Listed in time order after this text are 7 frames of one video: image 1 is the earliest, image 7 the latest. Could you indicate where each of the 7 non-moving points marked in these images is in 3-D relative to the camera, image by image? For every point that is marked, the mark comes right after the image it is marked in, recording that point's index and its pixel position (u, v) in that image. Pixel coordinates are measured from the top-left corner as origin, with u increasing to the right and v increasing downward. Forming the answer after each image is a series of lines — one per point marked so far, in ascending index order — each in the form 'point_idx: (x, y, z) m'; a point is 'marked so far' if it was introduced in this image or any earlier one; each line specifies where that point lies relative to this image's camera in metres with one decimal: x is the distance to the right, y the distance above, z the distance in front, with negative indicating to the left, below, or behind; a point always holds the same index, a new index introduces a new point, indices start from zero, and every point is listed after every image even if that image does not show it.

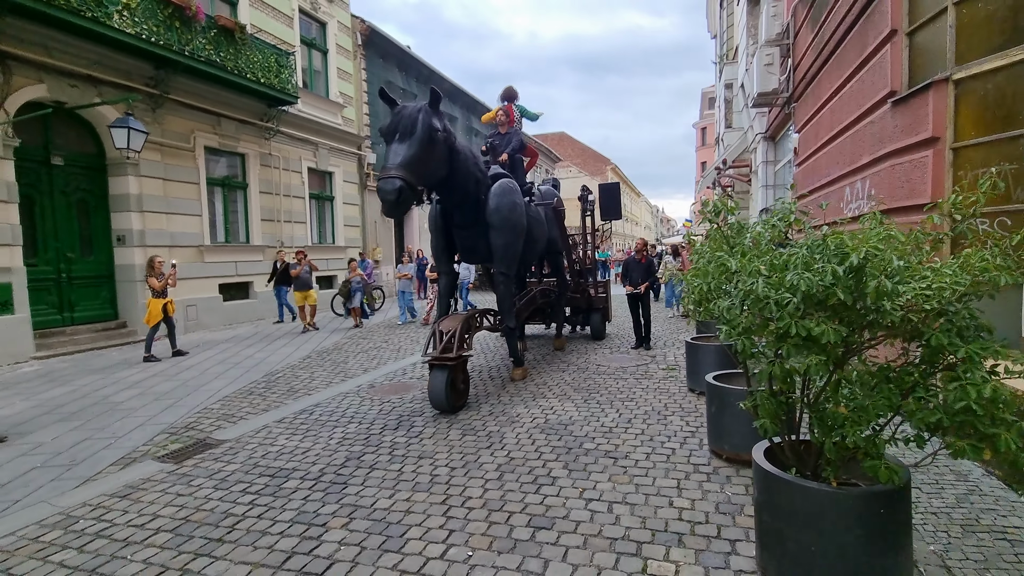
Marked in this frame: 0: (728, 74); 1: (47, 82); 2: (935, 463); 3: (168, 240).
0: (+7.3, +7.2, +16.6) m
1: (-8.0, +3.6, +8.5) m
2: (+2.9, -1.2, +3.3) m
3: (-7.3, +1.0, +10.5) m
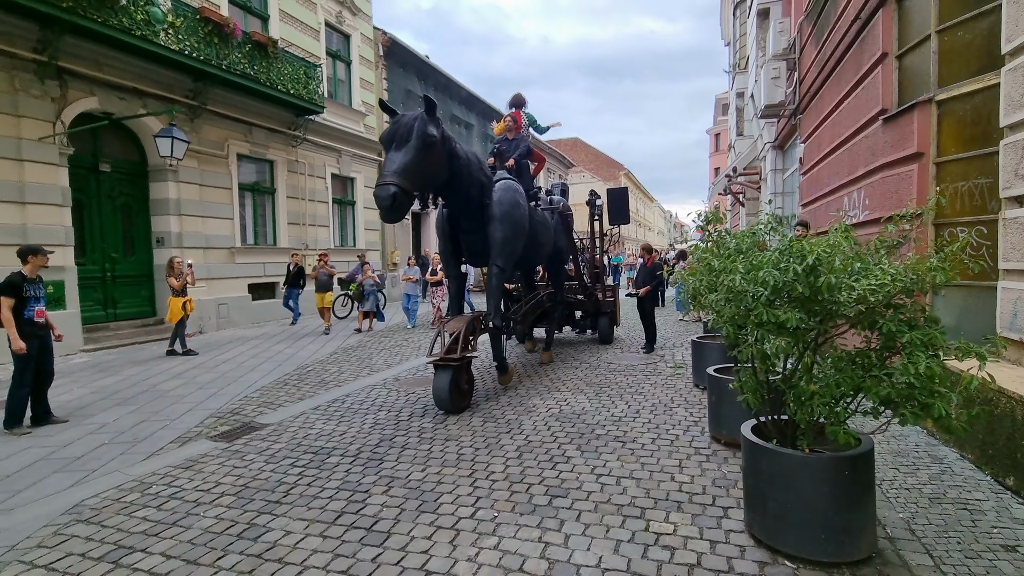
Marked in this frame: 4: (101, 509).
0: (+7.8, +7.1, +16.9) m
1: (-7.7, +3.6, +9.1) m
2: (+3.0, -1.2, +3.7) m
3: (-7.0, +1.0, +11.1) m
4: (-3.0, -1.6, +3.6) m
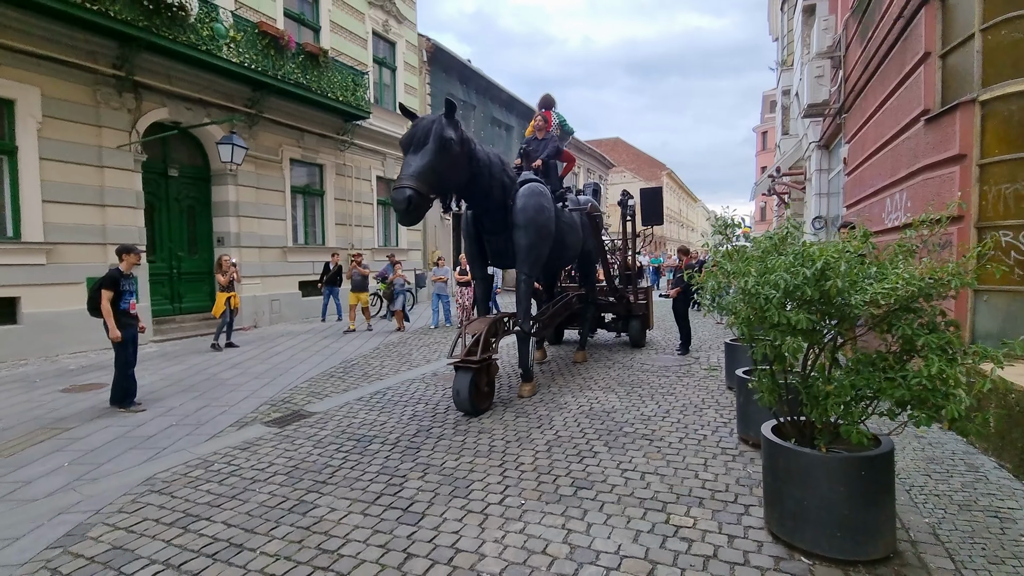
0: (+9.2, +7.0, +16.4) m
1: (-7.0, +3.7, +9.9) m
2: (+3.2, -1.3, +3.6) m
3: (-6.1, +1.1, +11.9) m
4: (-2.8, -1.6, +4.0) m
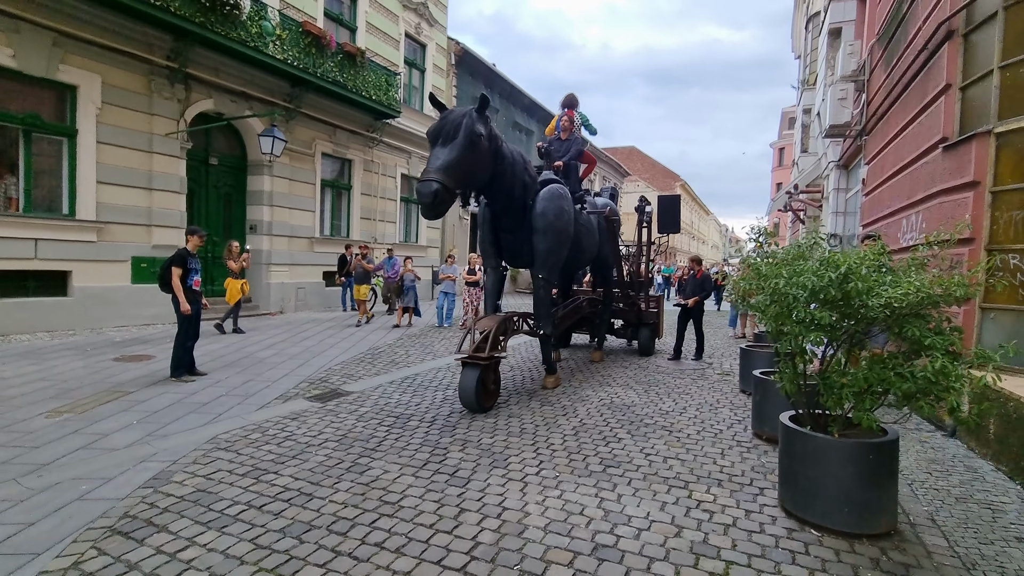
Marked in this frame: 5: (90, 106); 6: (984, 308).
0: (+10.1, +6.4, +16.7) m
1: (-6.3, +4.0, +10.4) m
2: (+3.5, -1.4, +3.9) m
3: (-5.6, +1.4, +12.3) m
4: (-2.5, -1.4, +4.4) m
5: (-7.4, +3.2, +8.6) m
6: (+4.2, -0.2, +4.4) m
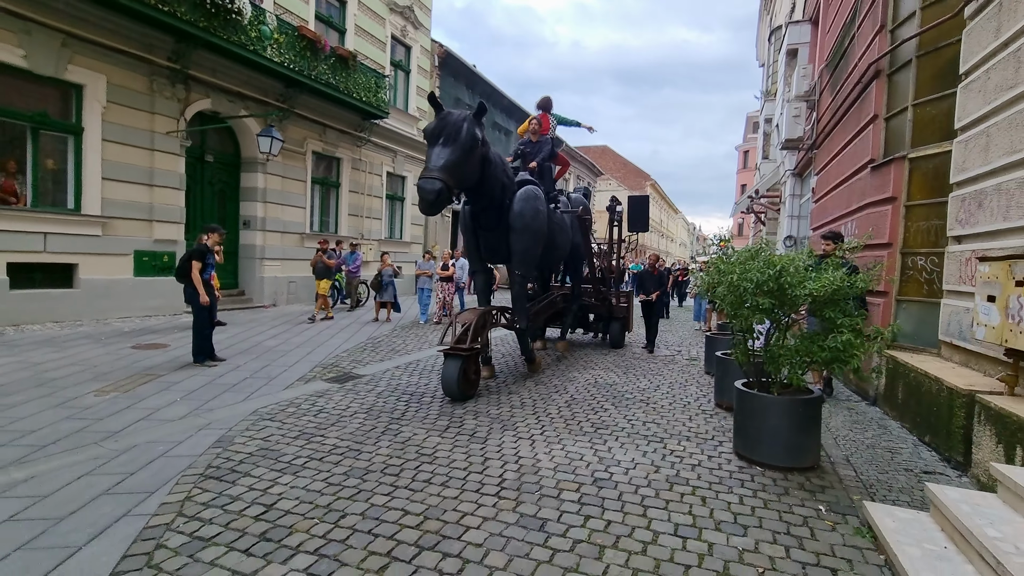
0: (+9.4, +6.5, +18.0) m
1: (-6.6, +4.2, +10.8) m
2: (+3.6, -1.3, +4.9) m
3: (-6.0, +1.6, +12.8) m
4: (-2.5, -1.3, +5.1) m
5: (-7.5, +3.3, +8.9) m
6: (+4.3, -0.1, +5.4) m
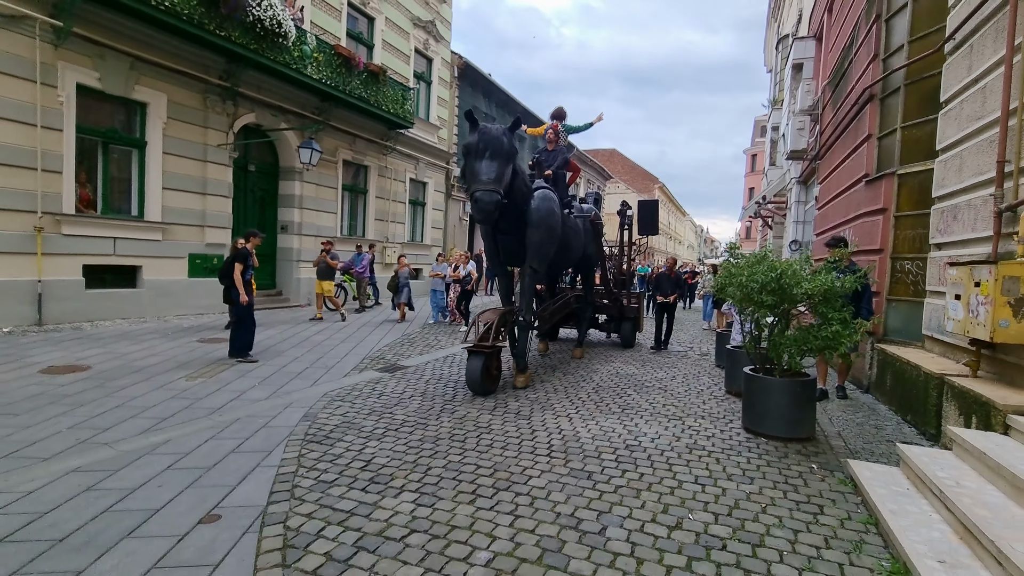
0: (+10.0, +6.5, +18.7) m
1: (-6.1, +4.2, +11.6) m
2: (+4.0, -1.3, +5.6) m
3: (-5.5, +1.6, +13.6) m
4: (-2.0, -1.3, +5.8) m
5: (-7.0, +3.3, +9.8) m
6: (+4.7, -0.2, +6.1) m
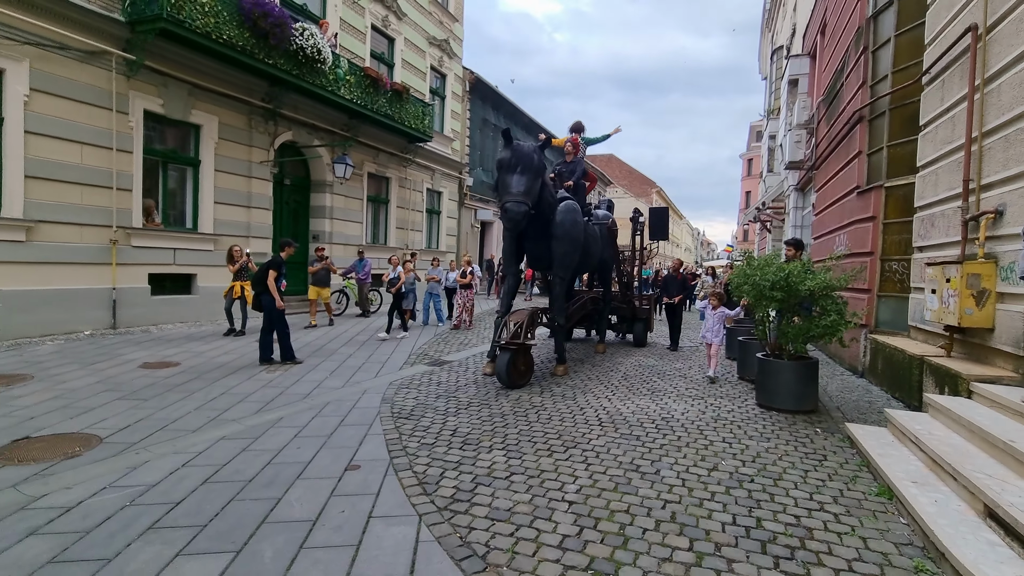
0: (+10.5, +6.4, +19.7) m
1: (-5.6, +4.0, +12.5) m
2: (+4.6, -1.3, +6.5) m
3: (-4.9, +1.4, +14.5) m
4: (-1.5, -1.3, +6.7) m
5: (-6.5, +3.2, +10.7) m
6: (+5.3, -0.1, +7.0) m
